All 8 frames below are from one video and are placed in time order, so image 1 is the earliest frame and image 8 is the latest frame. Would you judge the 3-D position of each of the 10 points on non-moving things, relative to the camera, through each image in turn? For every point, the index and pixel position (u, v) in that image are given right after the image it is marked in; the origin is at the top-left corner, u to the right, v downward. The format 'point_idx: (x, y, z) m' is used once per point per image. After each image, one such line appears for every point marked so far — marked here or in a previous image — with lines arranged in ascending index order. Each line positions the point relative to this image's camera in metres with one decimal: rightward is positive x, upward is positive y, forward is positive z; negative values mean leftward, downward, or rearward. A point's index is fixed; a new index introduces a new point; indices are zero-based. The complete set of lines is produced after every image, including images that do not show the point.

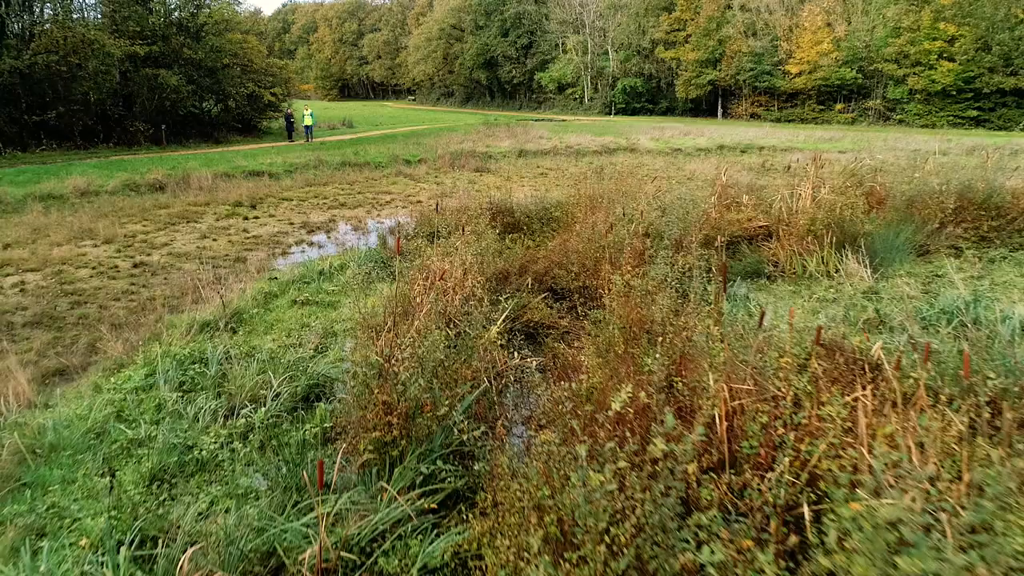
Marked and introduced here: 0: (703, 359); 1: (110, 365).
0: (+1.2, -0.4, +4.0) m
1: (-3.9, -0.7, +5.9) m
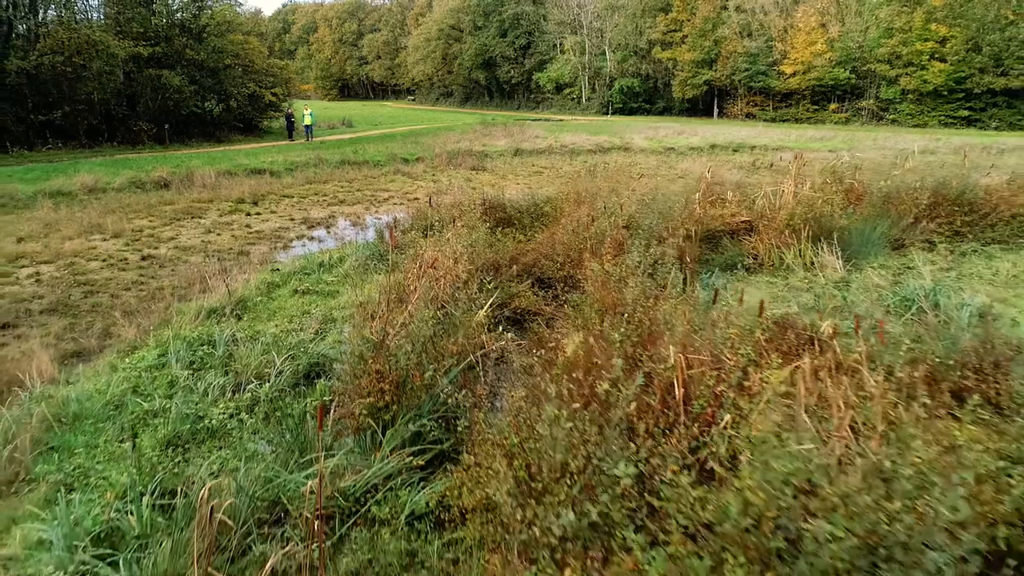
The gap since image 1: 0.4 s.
0: (+1.1, -0.2, +4.4) m
1: (-4.1, -0.6, +6.4) m
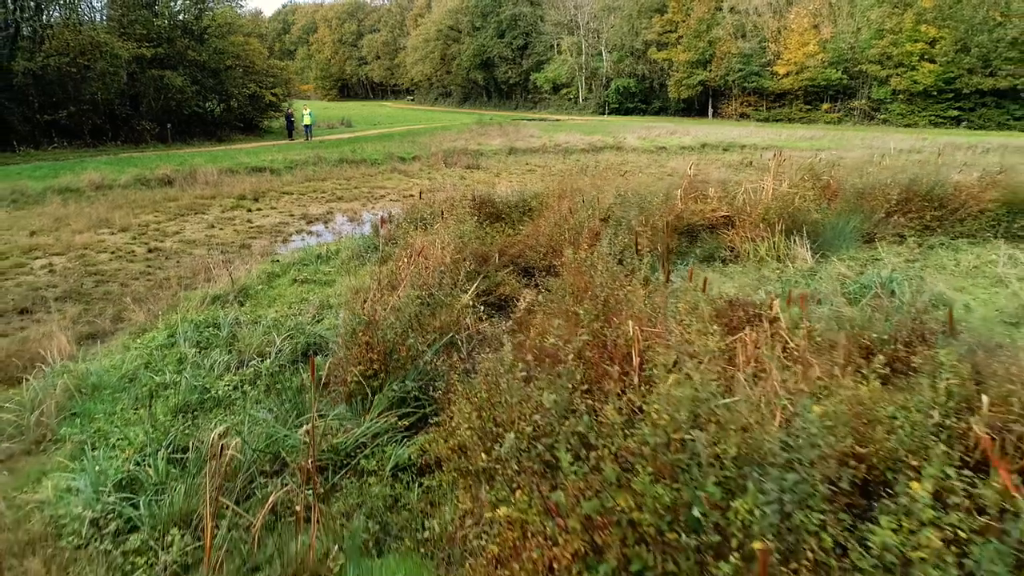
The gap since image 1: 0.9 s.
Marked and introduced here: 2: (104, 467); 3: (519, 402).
0: (+0.9, -0.1, +4.9) m
1: (-4.3, -0.5, +6.9) m
2: (-2.9, -1.2, +4.2) m
3: (0.0, -0.6, +3.6) m
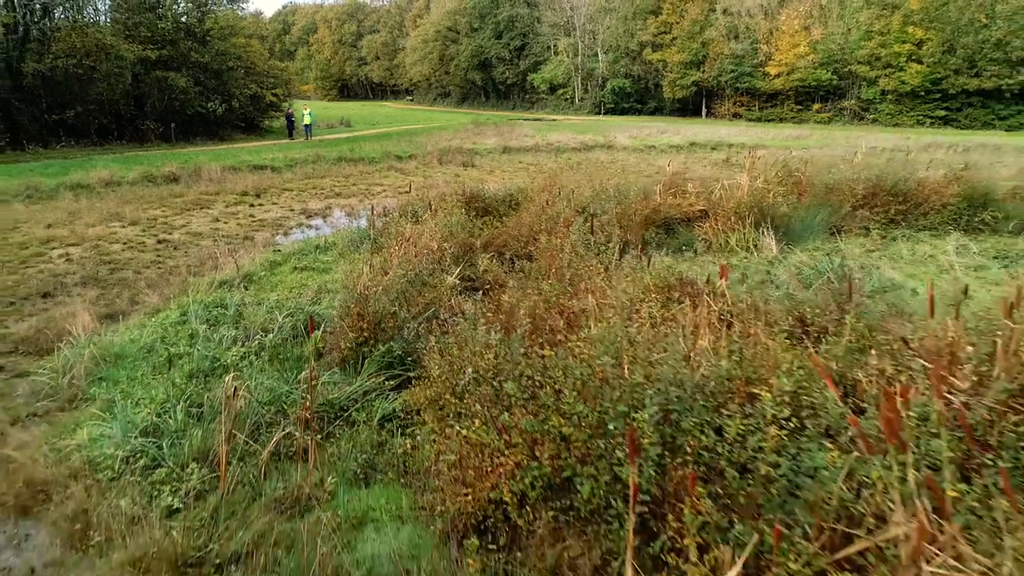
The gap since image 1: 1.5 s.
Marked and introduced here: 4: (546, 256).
0: (+0.6, +0.1, +5.6) m
1: (-4.5, -0.3, +7.5) m
2: (-3.1, -1.0, +4.9) m
3: (-0.3, -0.4, +4.3) m
4: (+0.4, +0.4, +6.7) m
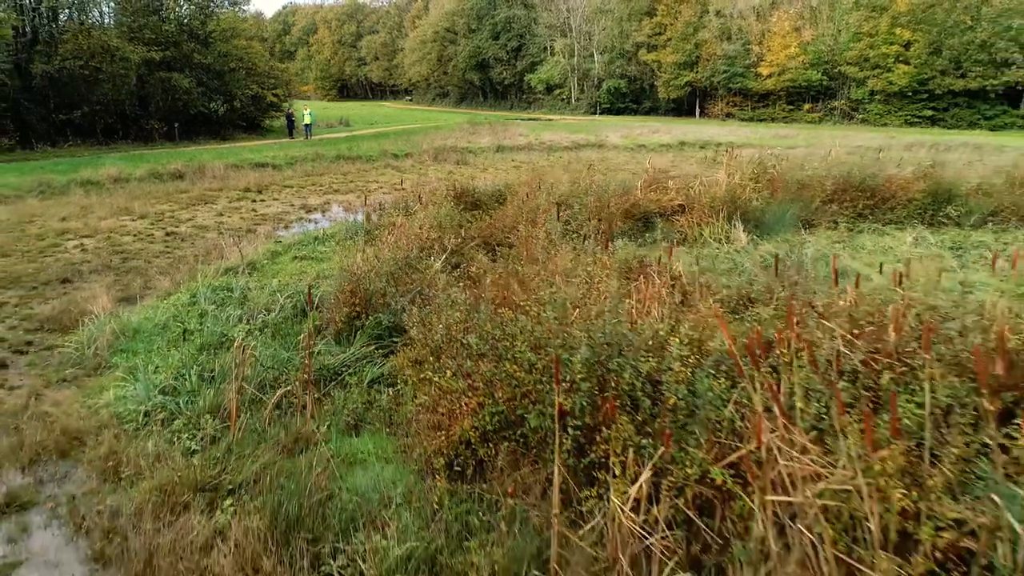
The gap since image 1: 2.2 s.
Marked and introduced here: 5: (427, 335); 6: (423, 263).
0: (+0.4, +0.3, +6.2) m
1: (-4.8, -0.1, +8.2) m
2: (-3.3, -0.8, +5.5) m
3: (-0.5, -0.2, +4.9) m
4: (+0.2, +0.6, +7.4) m
5: (-0.7, -0.4, +5.0) m
6: (-1.1, +0.3, +7.2) m
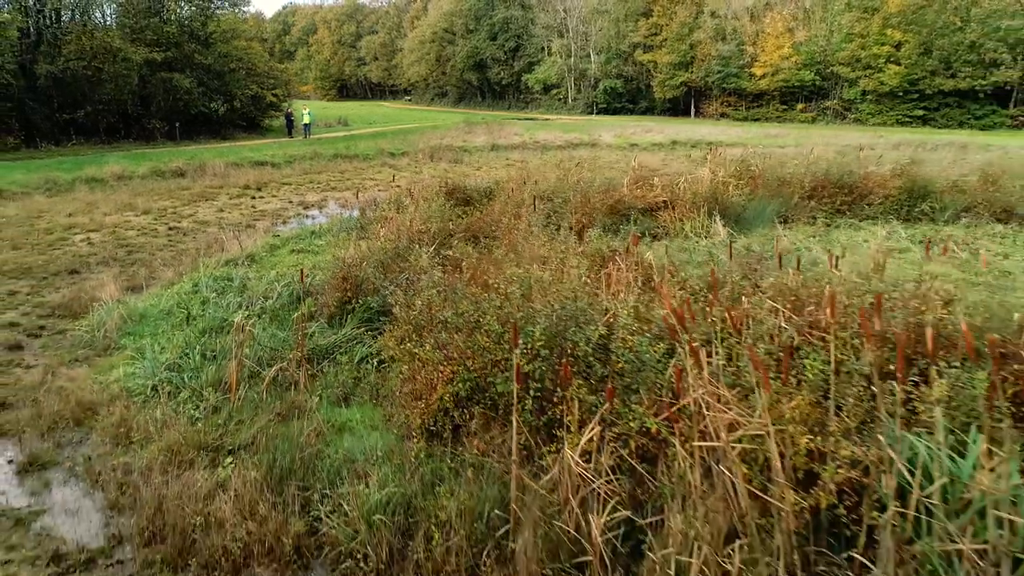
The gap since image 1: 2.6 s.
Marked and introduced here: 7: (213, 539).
0: (+0.2, +0.5, +6.7) m
1: (-5.0, +0.1, +8.7) m
2: (-3.6, -0.7, +6.0) m
3: (-0.7, -0.1, +5.4) m
4: (-0.1, +0.7, +7.8) m
5: (-0.9, -0.3, +5.5) m
6: (-1.3, +0.4, +7.6) m
7: (-1.8, -1.5, +3.7) m
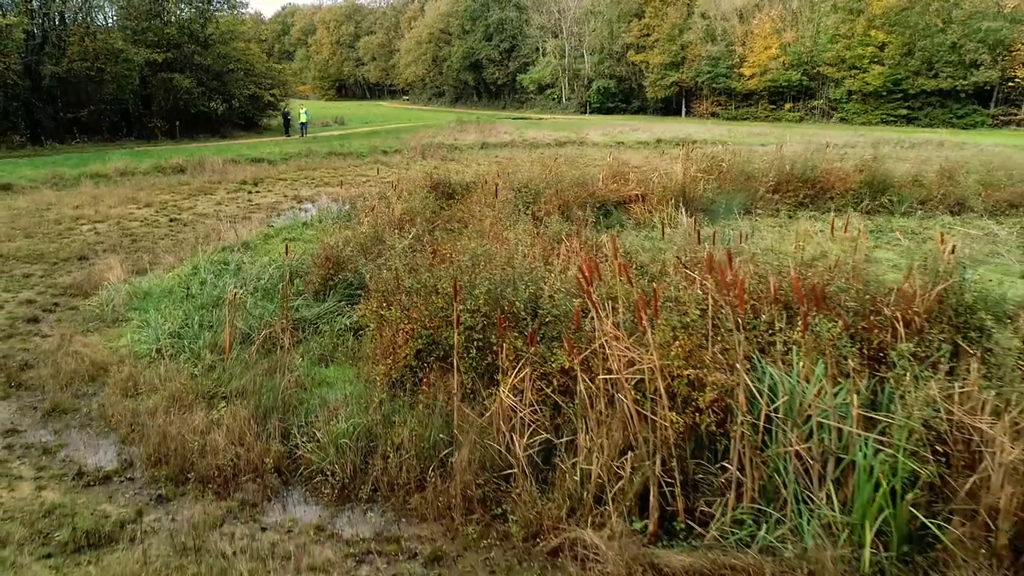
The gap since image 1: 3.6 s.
0: (-0.2, +0.7, +7.5) m
1: (-5.4, +0.3, +9.5) m
2: (-4.0, -0.4, +6.8) m
3: (-1.1, +0.2, +6.2) m
4: (-0.5, +1.0, +8.6) m
5: (-1.3, 0.0, +6.3) m
6: (-1.7, +0.7, +8.4) m
7: (-2.3, -1.3, +4.5) m
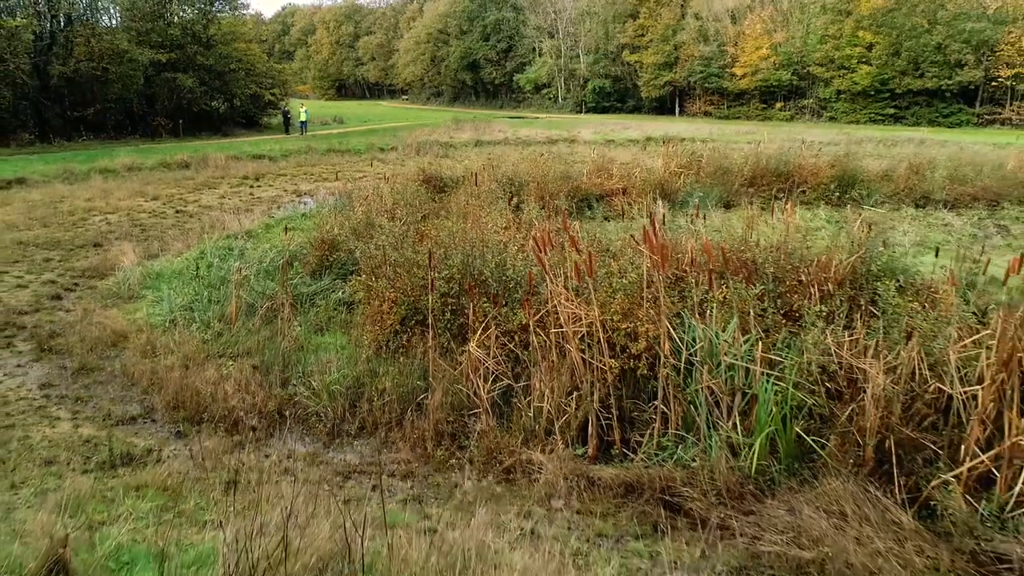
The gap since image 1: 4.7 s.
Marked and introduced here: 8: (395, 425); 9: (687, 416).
0: (-0.5, +1.0, +8.2) m
1: (-5.7, +0.6, +10.2) m
2: (-4.3, -0.2, +7.5) m
3: (-1.4, +0.4, +6.9) m
4: (-0.8, +1.2, +9.4) m
5: (-1.6, +0.3, +7.0) m
6: (-2.0, +0.9, +9.2) m
7: (-2.5, -1.0, +5.2) m
8: (-1.0, -1.1, +5.0) m
9: (+1.3, -1.0, +4.5) m
